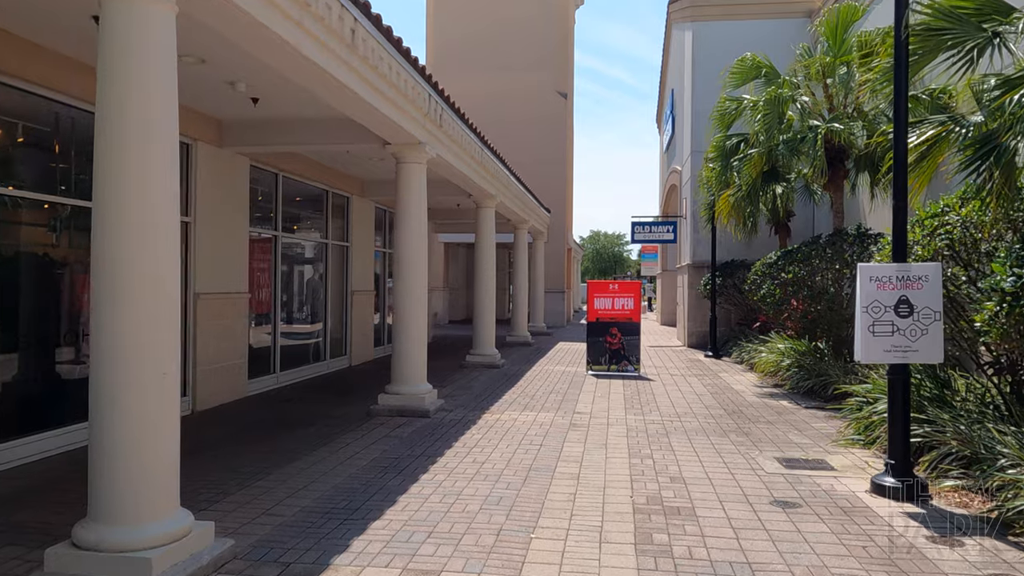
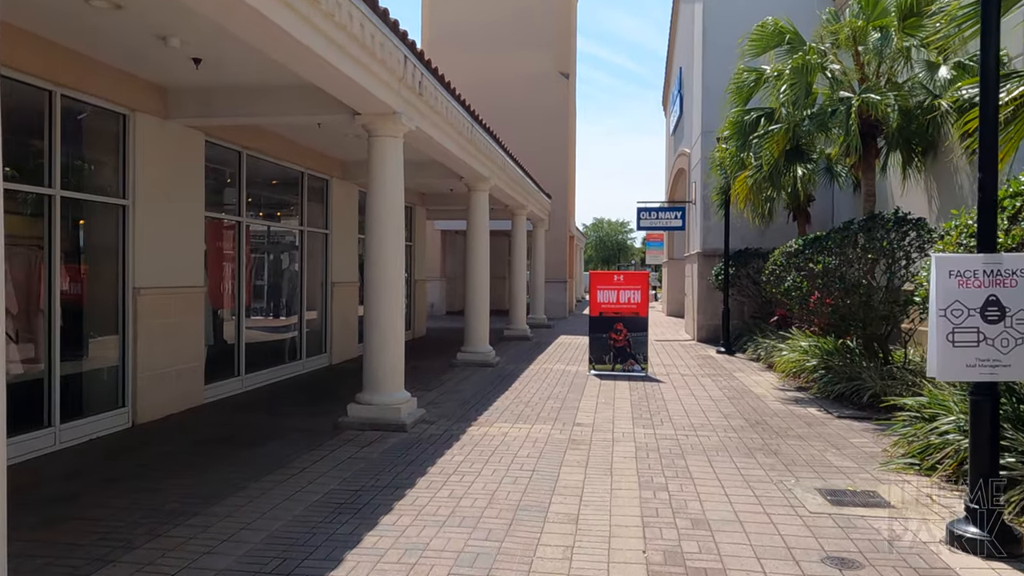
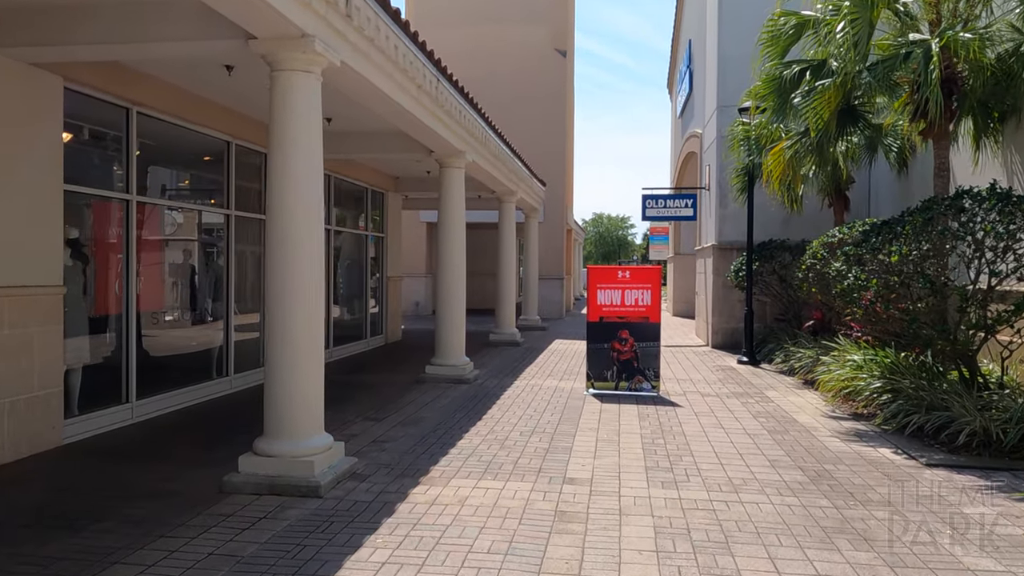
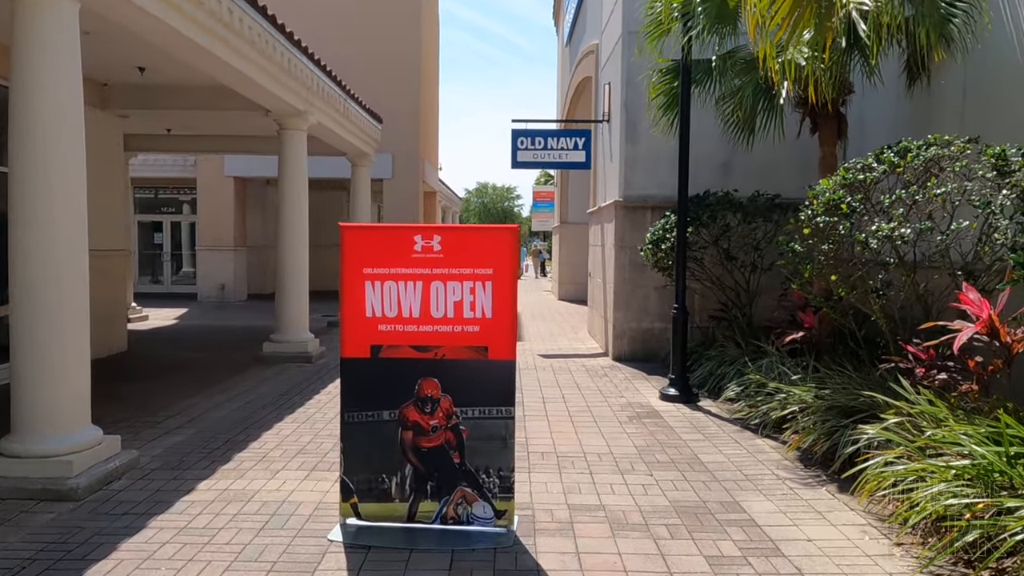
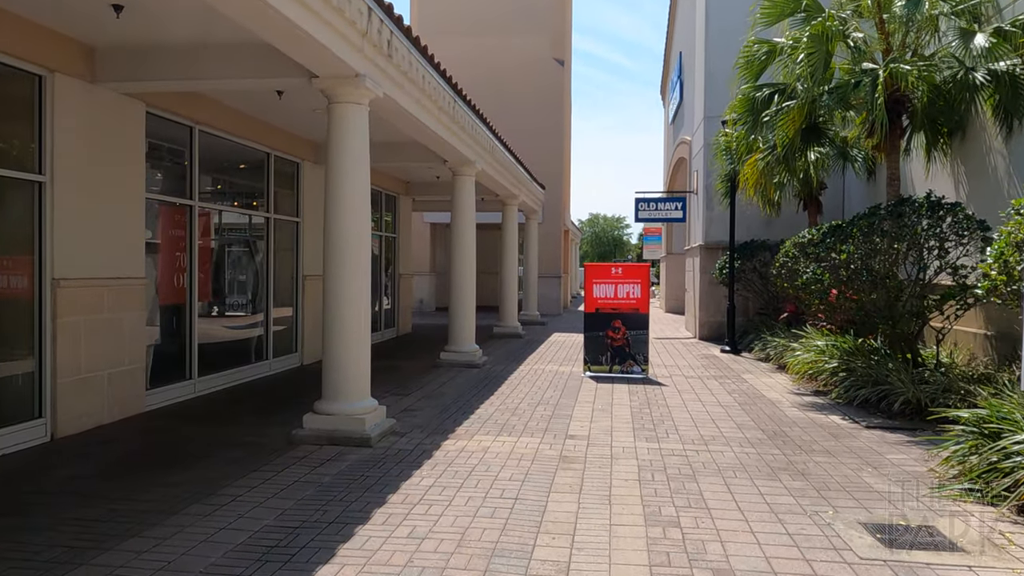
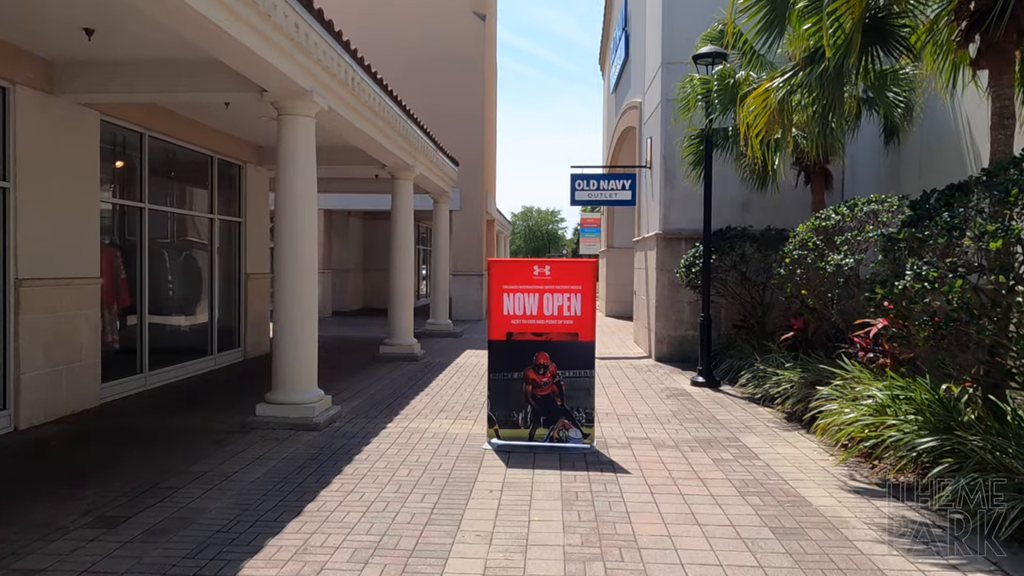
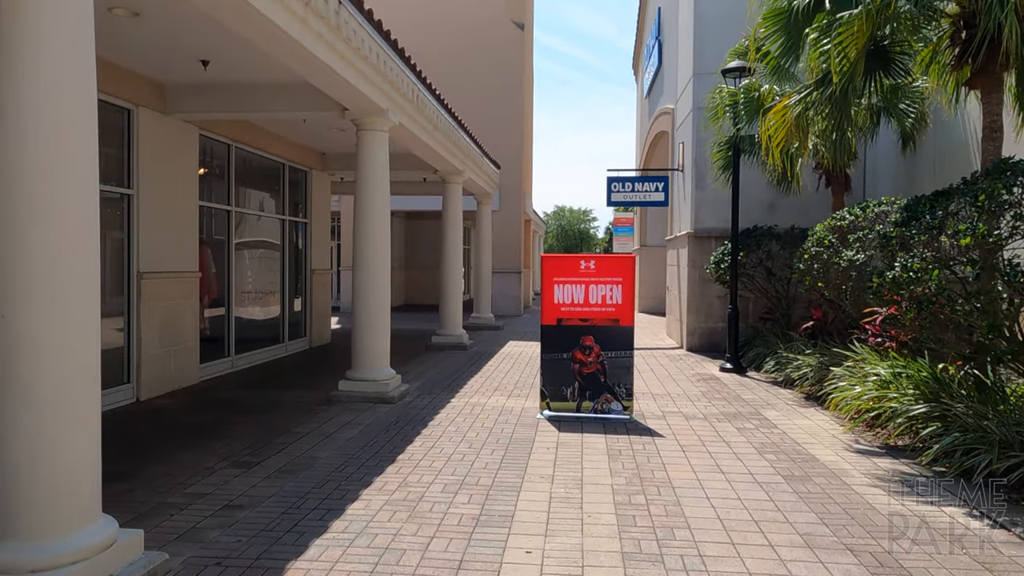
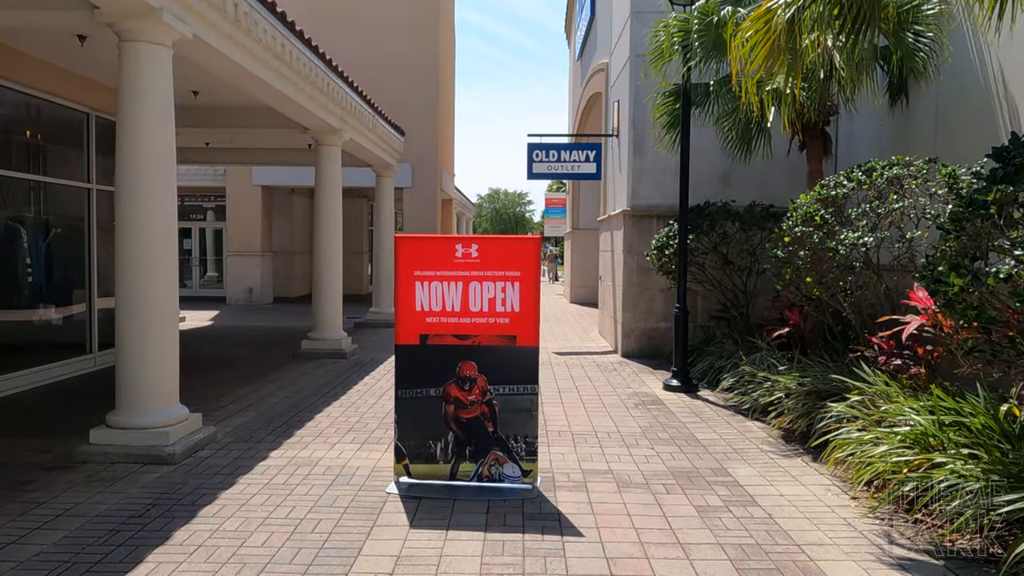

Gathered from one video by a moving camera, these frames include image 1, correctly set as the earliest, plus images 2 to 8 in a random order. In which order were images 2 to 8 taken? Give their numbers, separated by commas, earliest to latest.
2, 5, 3, 7, 6, 8, 4
